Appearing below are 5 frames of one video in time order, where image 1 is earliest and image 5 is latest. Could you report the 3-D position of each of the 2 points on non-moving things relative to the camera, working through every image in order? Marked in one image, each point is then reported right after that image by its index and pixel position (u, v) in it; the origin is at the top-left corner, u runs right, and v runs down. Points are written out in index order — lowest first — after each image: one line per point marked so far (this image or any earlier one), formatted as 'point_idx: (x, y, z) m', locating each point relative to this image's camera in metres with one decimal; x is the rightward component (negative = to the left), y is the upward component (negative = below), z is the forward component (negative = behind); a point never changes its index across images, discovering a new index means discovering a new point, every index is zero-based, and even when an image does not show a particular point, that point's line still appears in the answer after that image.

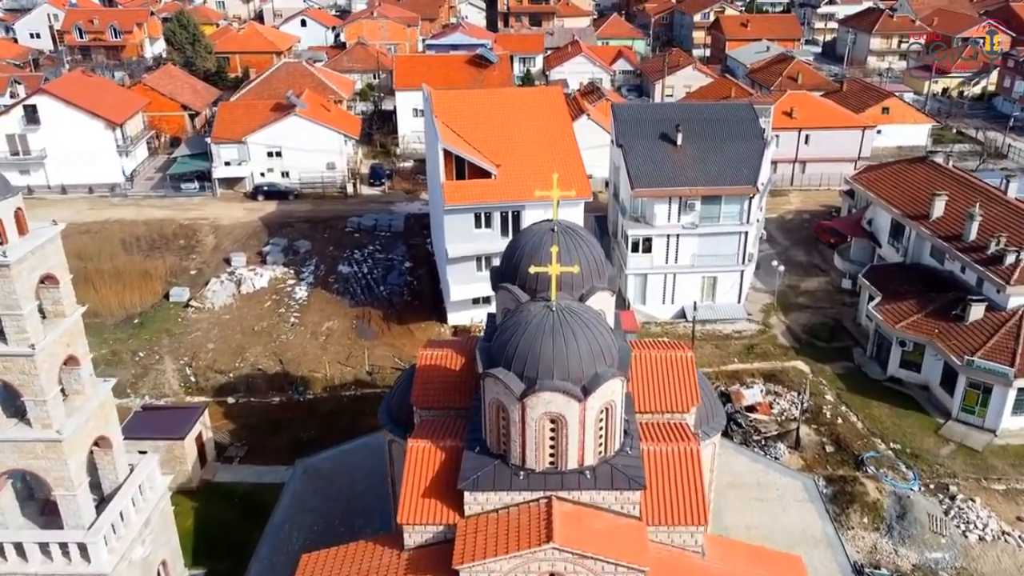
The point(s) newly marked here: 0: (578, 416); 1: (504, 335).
0: (+1.2, -2.4, +14.7) m
1: (-0.1, -0.9, +15.2) m
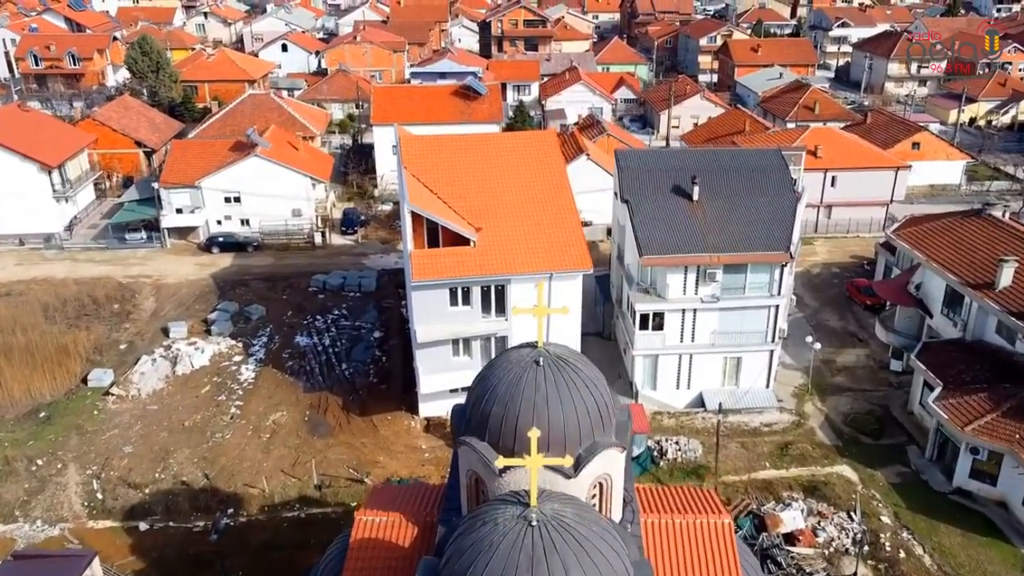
0: (+0.7, -4.8, +9.4) m
1: (-0.7, -3.4, +9.9) m
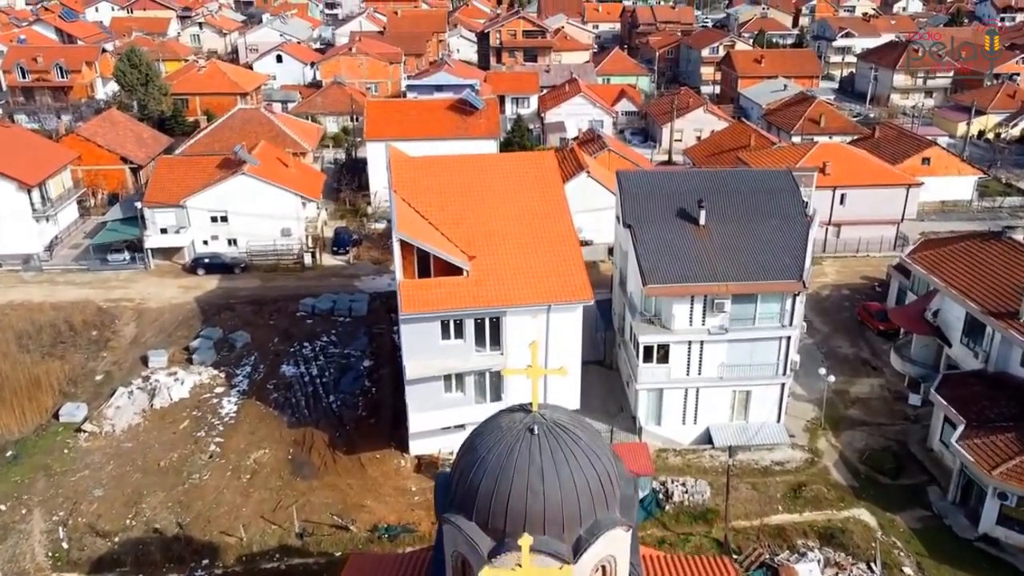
0: (+0.6, -5.6, +7.9) m
1: (-0.8, -4.2, +8.4) m
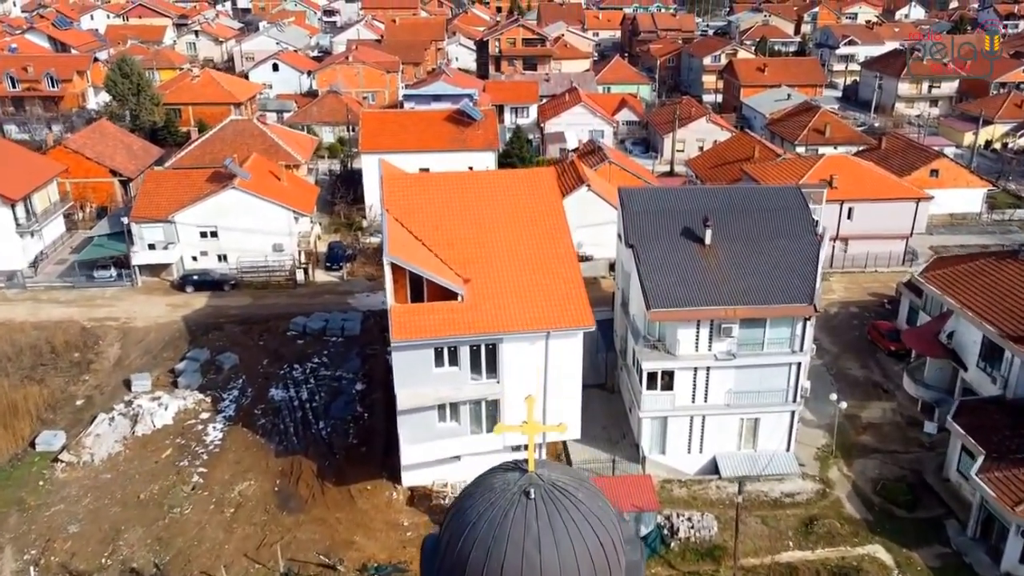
0: (+0.5, -6.2, +6.7) m
1: (-0.9, -4.7, +7.2) m
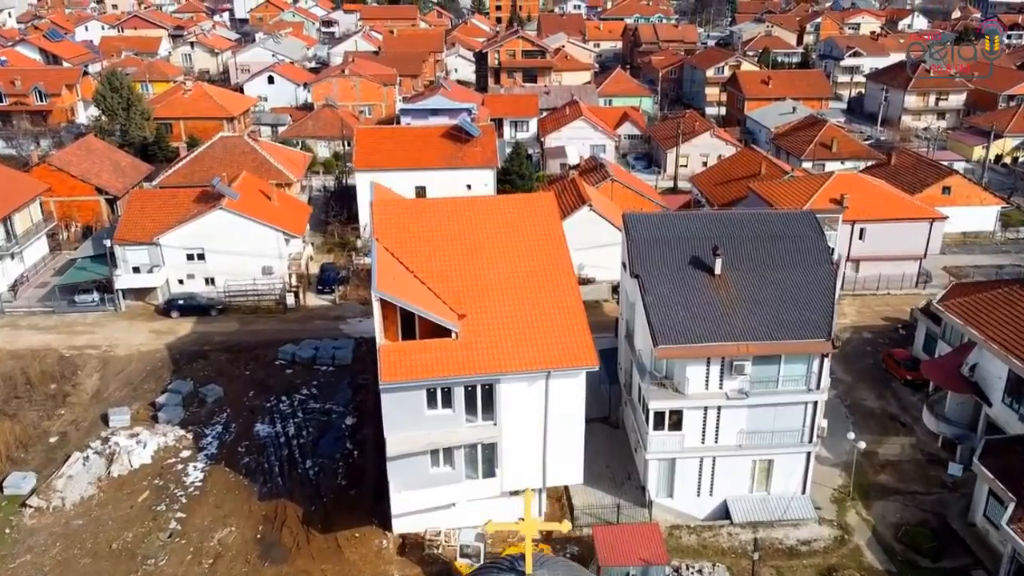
0: (+0.4, -6.9, +5.2) m
1: (-1.0, -5.5, +5.7) m
